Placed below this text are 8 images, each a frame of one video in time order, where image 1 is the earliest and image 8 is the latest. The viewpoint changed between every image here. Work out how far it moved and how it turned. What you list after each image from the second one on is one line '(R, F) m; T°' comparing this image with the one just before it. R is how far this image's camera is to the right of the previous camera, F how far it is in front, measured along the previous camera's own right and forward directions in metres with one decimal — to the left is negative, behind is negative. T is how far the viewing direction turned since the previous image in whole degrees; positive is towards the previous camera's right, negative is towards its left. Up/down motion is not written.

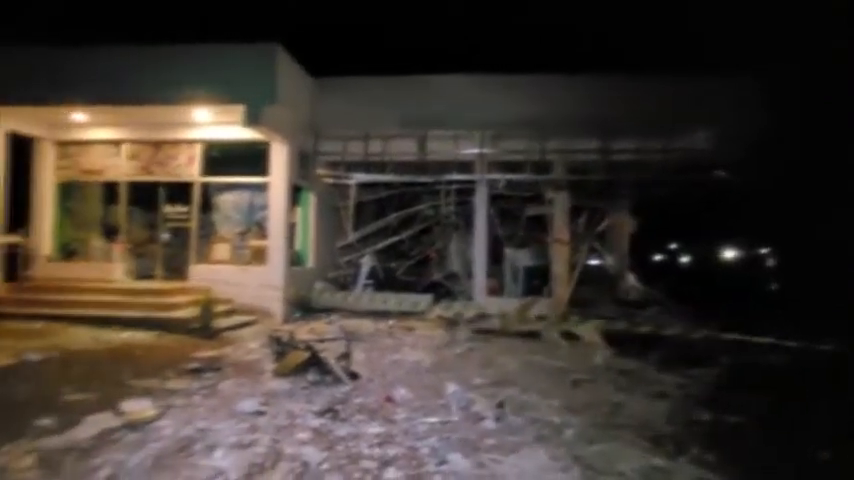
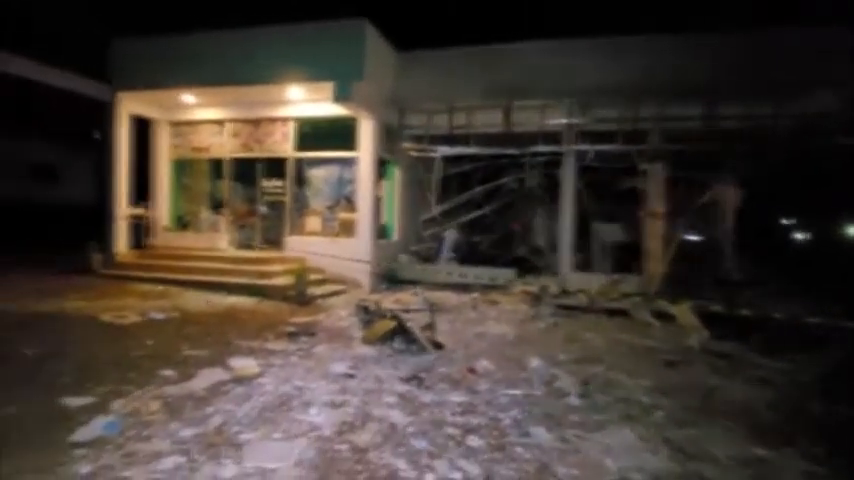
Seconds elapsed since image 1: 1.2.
(0.0, 0.0) m; -9°
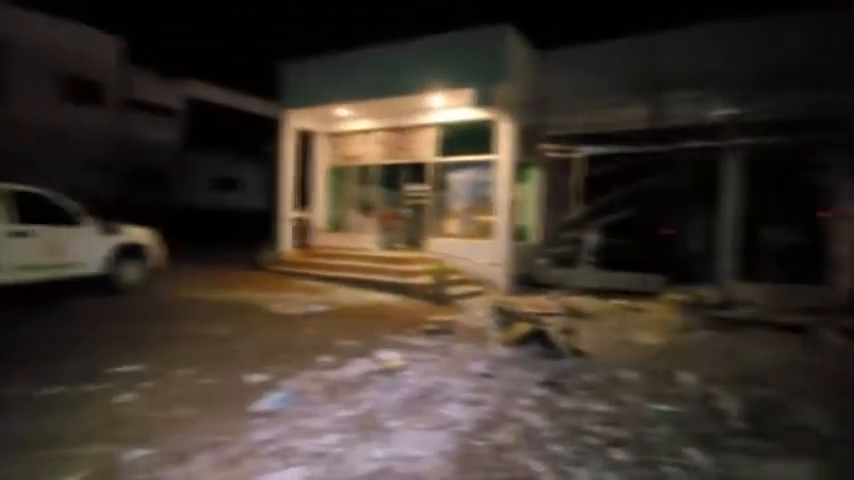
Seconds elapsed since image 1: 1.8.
(0.0, -0.1) m; -15°
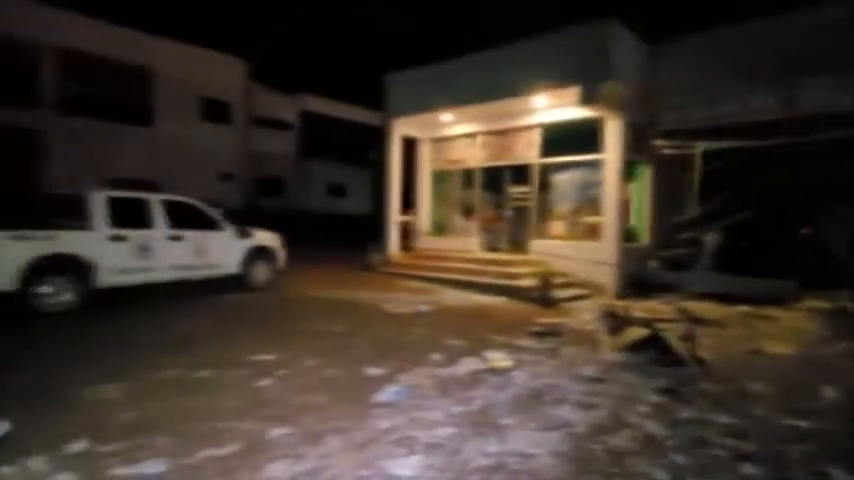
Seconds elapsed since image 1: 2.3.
(-0.1, -0.2) m; -11°
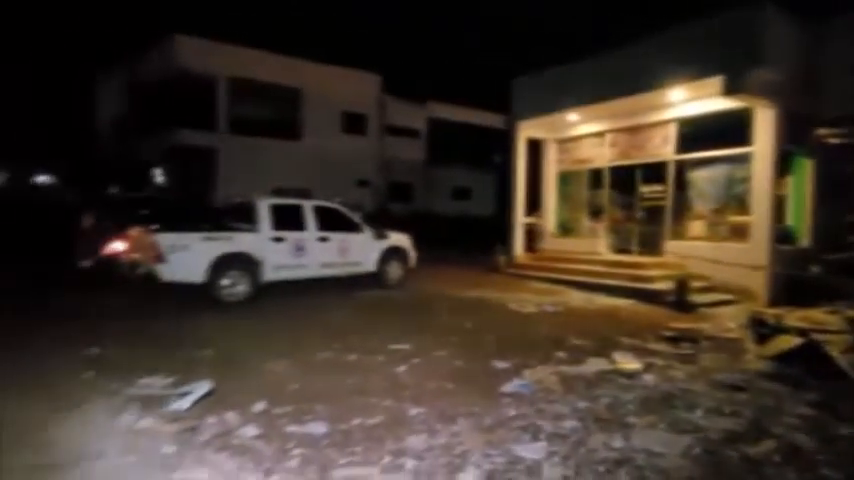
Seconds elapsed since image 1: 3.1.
(0.0, -0.4) m; -14°
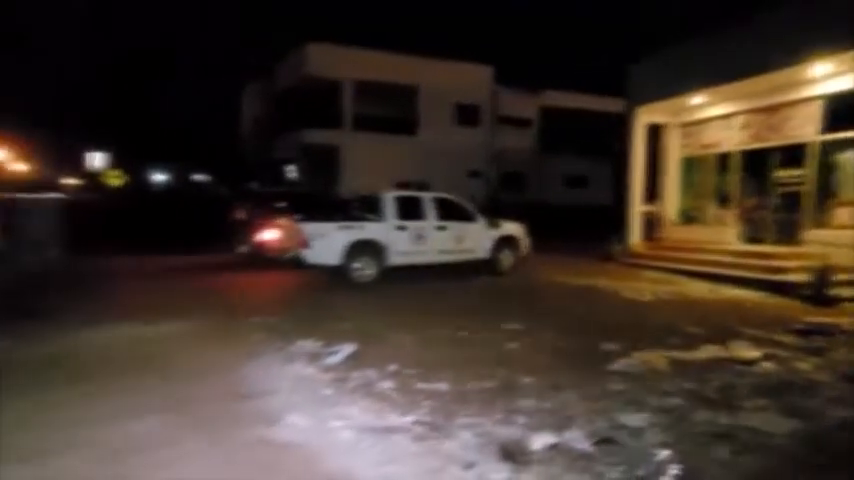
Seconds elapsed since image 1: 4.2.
(0.0, -0.7) m; -13°
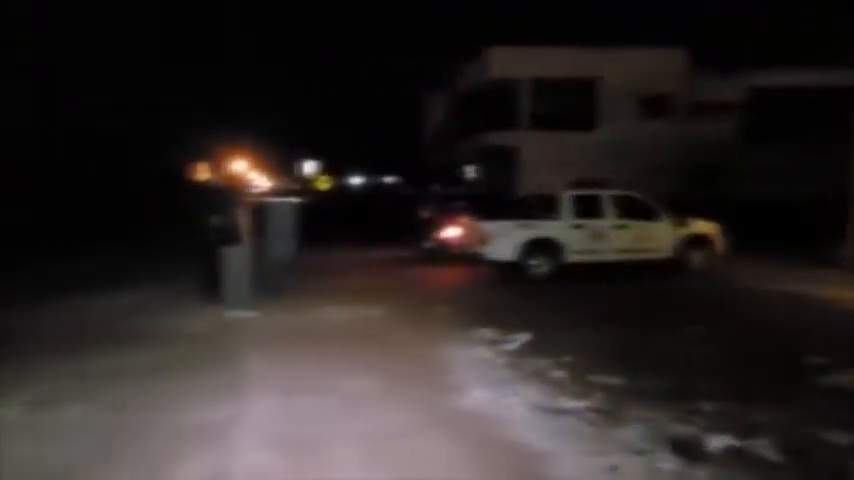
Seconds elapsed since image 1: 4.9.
(+0.1, -0.5) m; -20°
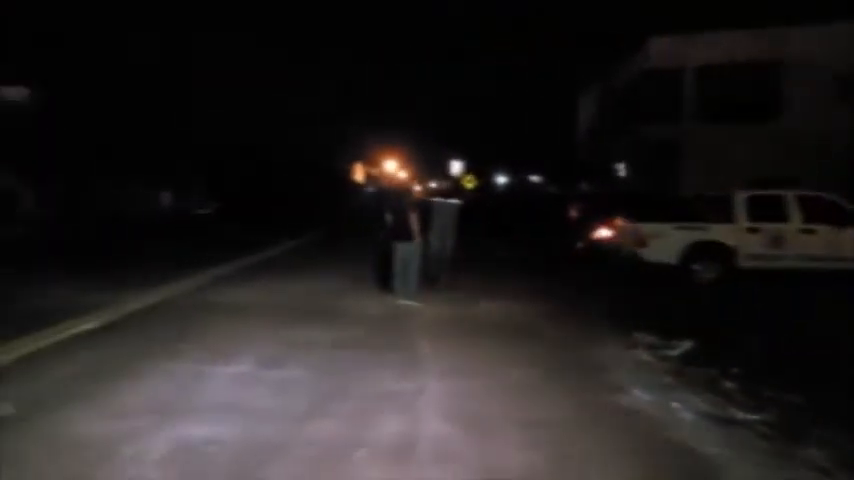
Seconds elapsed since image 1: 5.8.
(-0.2, -0.4) m; -16°
